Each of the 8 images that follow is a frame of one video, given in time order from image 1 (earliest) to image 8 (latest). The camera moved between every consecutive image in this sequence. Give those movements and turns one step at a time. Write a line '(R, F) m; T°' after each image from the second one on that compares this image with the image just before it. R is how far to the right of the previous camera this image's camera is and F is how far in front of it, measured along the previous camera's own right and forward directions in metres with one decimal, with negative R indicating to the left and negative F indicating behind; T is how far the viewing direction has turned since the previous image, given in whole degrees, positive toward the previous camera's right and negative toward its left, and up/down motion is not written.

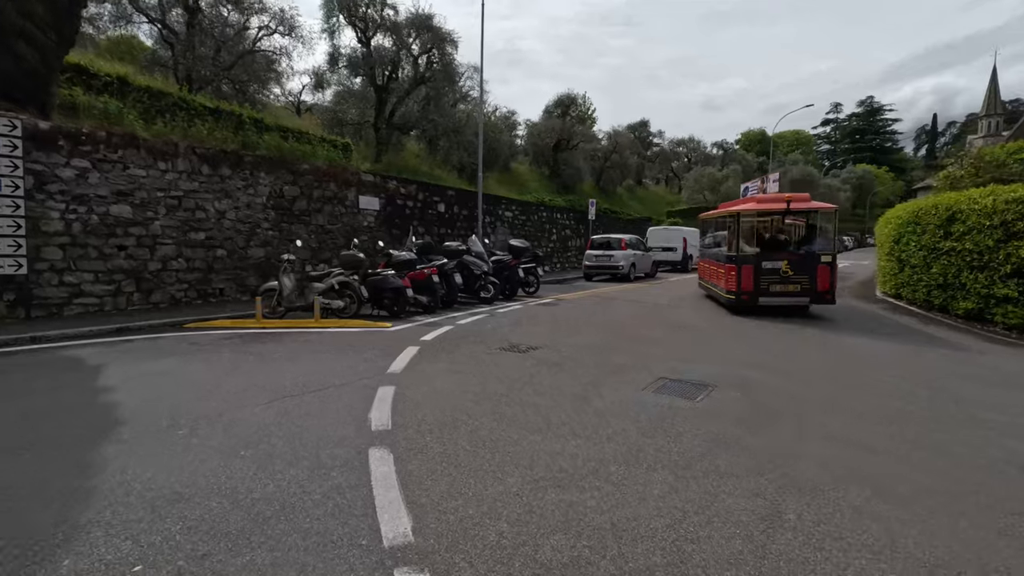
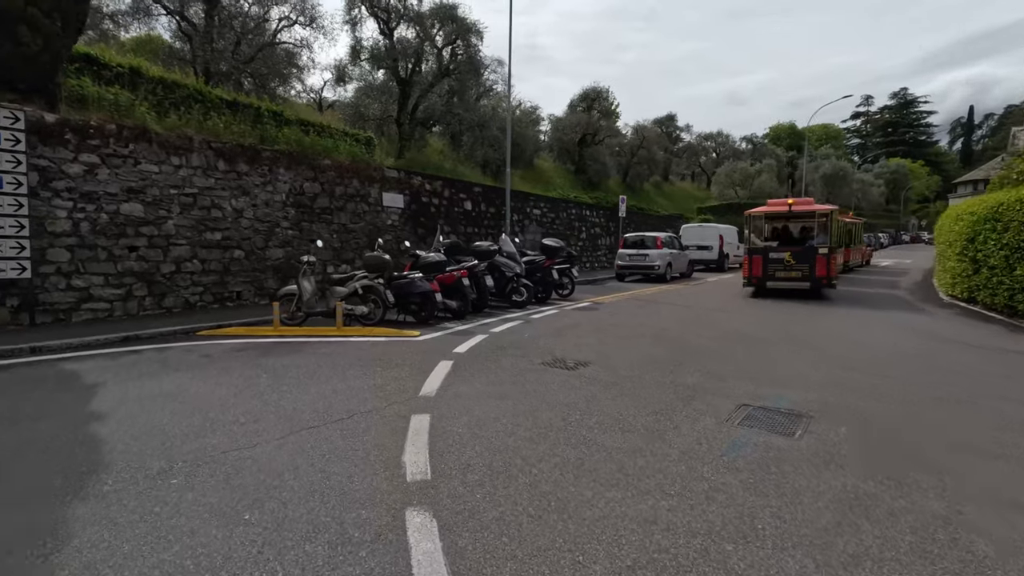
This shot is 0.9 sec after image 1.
(-0.3, +0.9) m; -2°
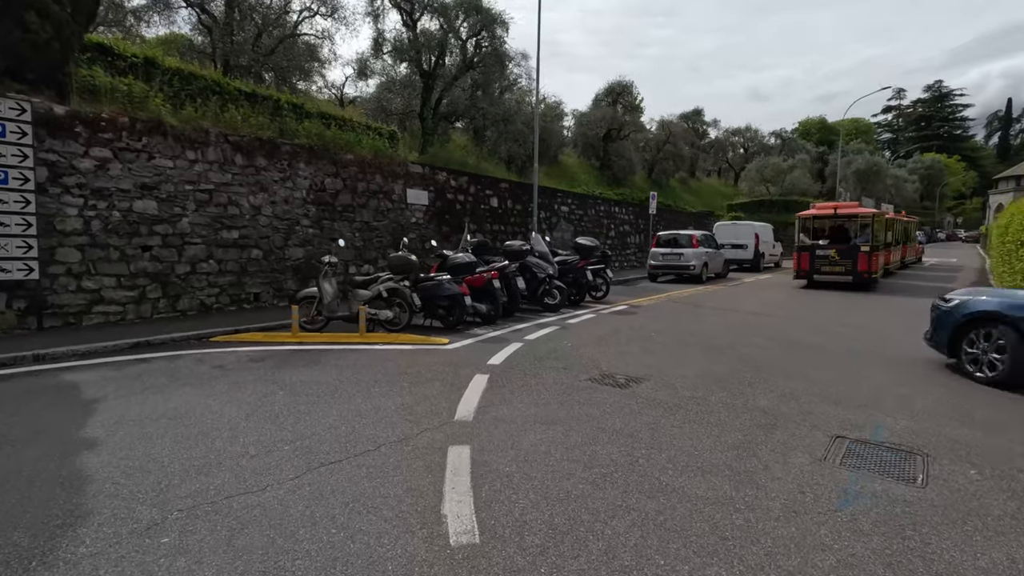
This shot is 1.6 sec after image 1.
(-0.3, +0.8) m; -2°
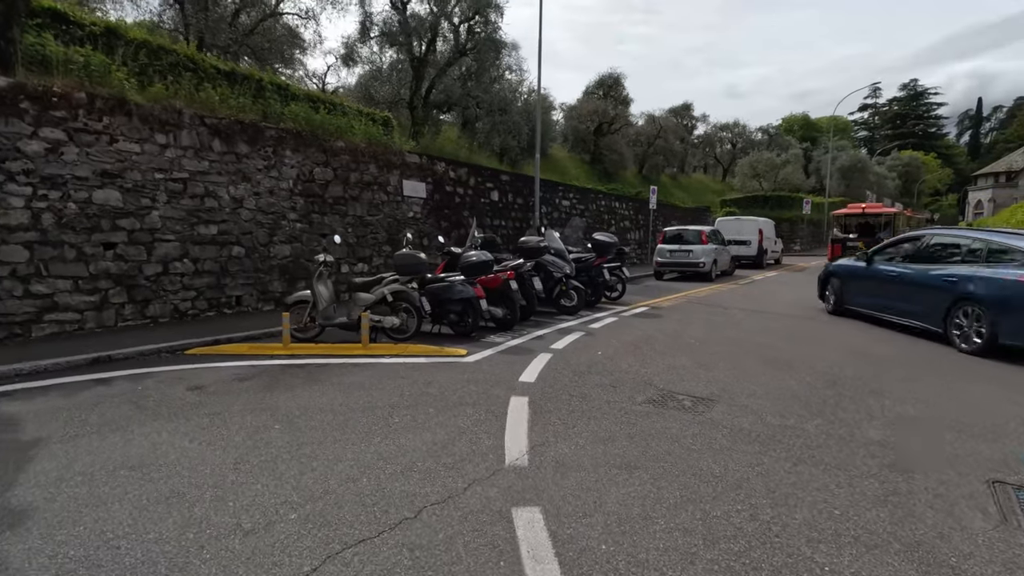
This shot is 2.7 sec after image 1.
(-0.6, +1.1) m; +2°
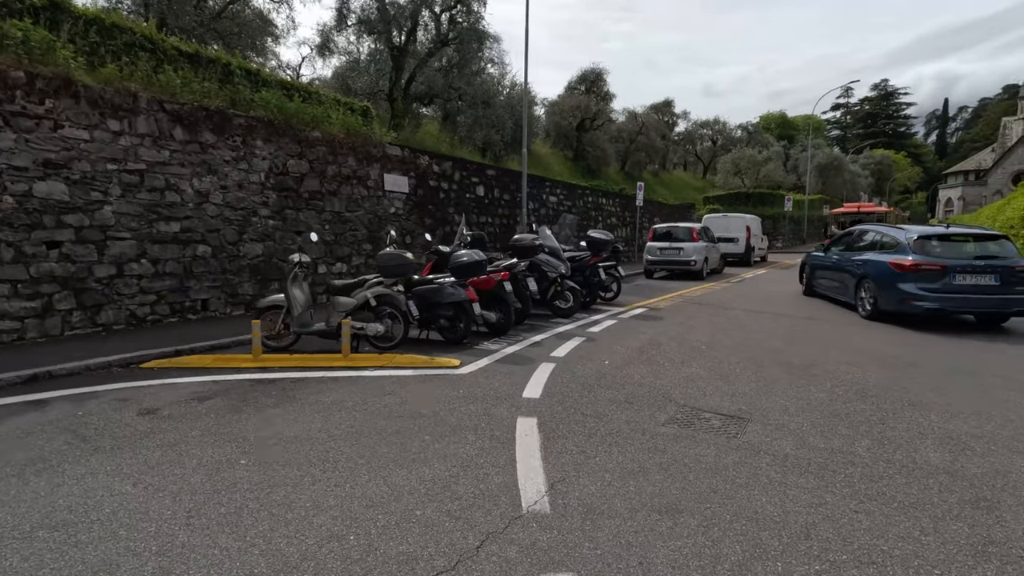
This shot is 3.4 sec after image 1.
(-0.2, +0.7) m; +2°
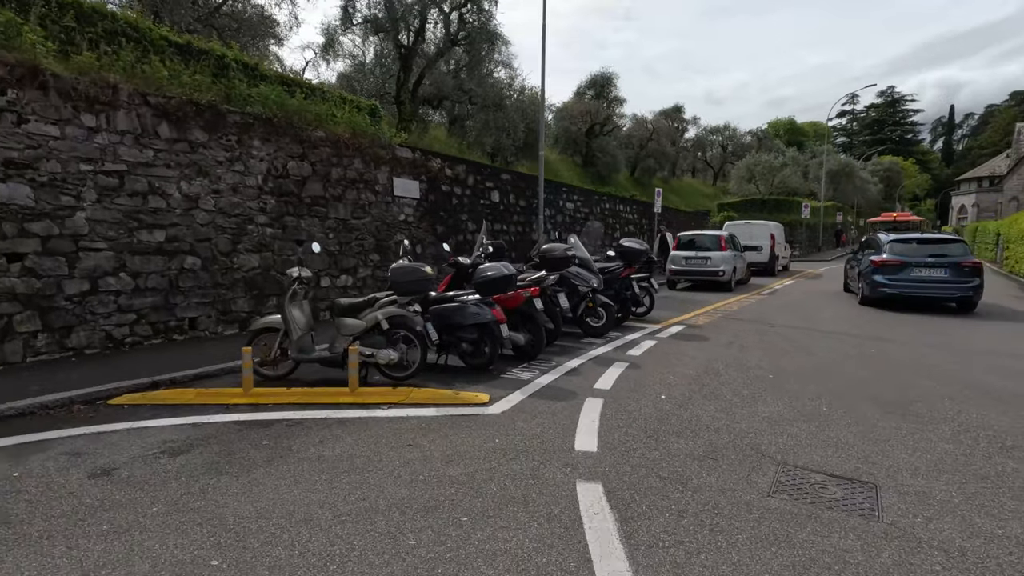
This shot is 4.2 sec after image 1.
(-0.4, +1.0) m; 0°
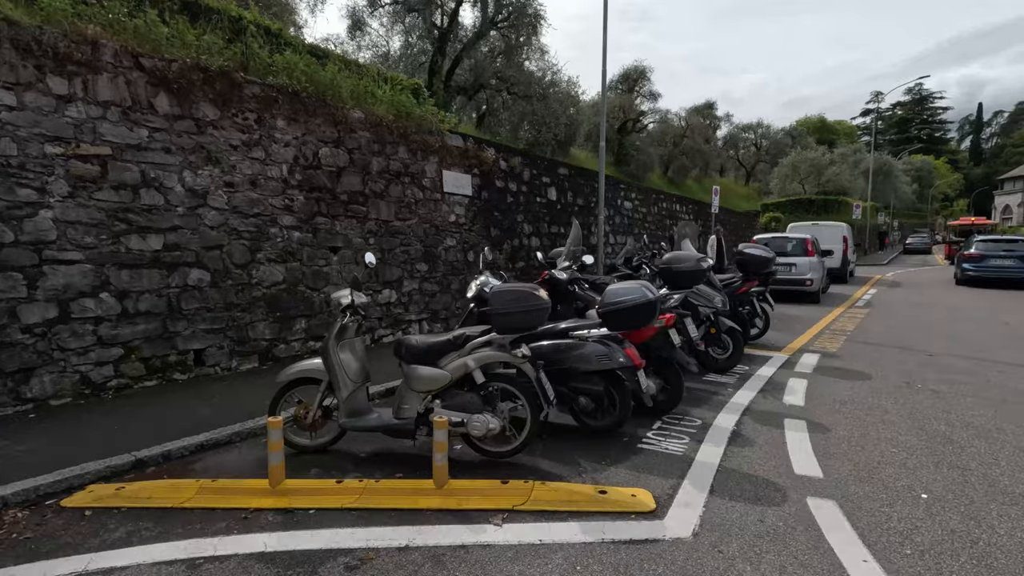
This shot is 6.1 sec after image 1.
(-1.1, +1.9) m; -1°
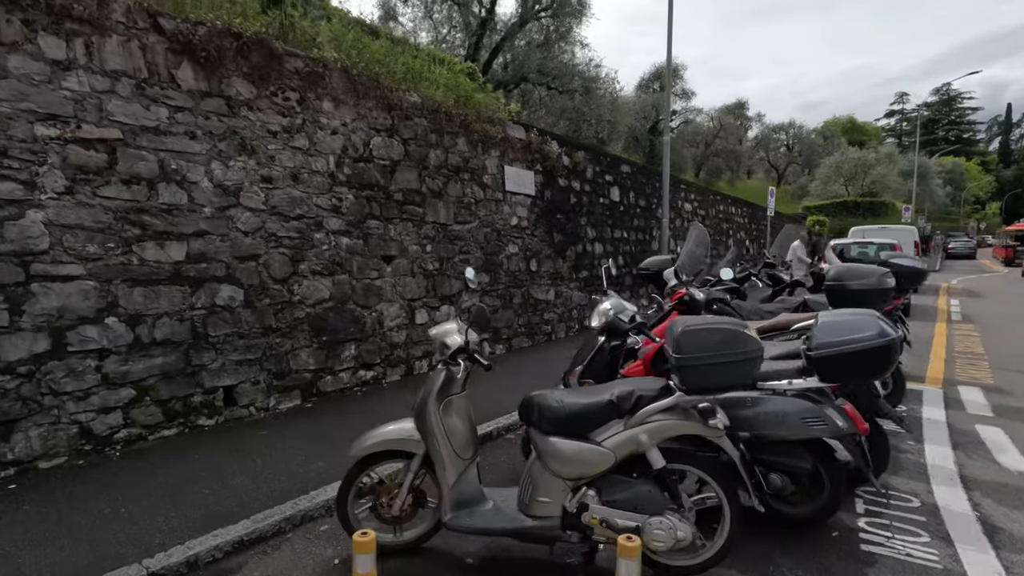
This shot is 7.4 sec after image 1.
(-0.9, +1.3) m; -1°
